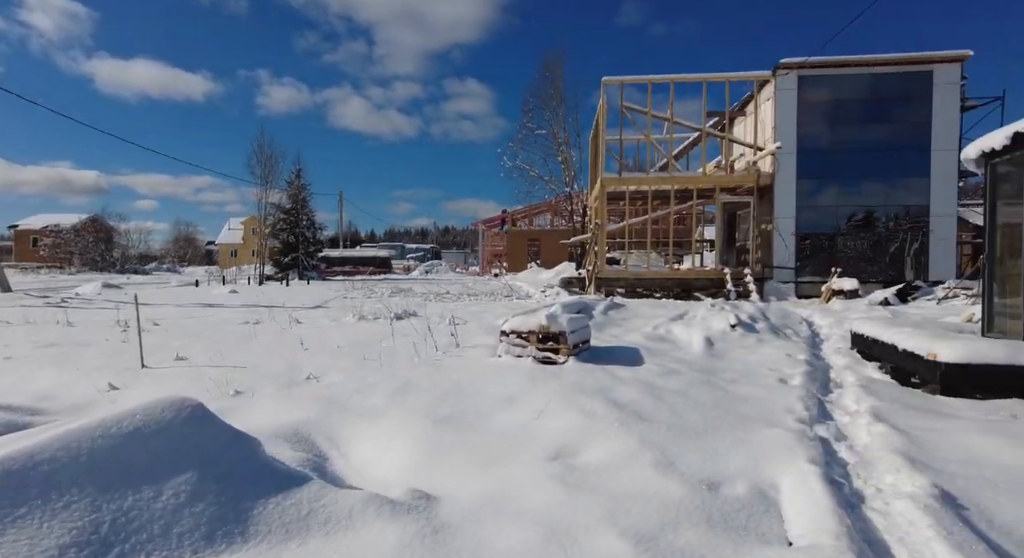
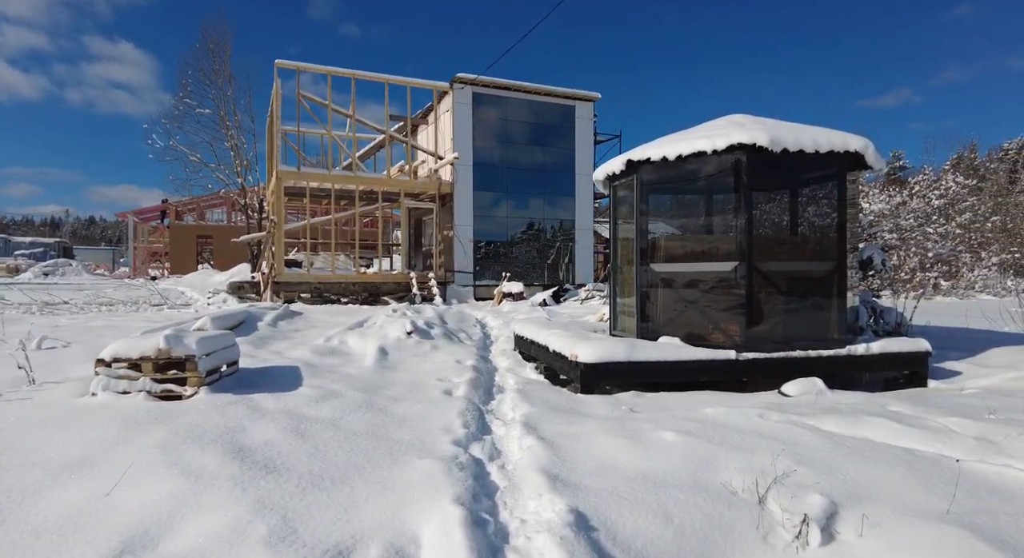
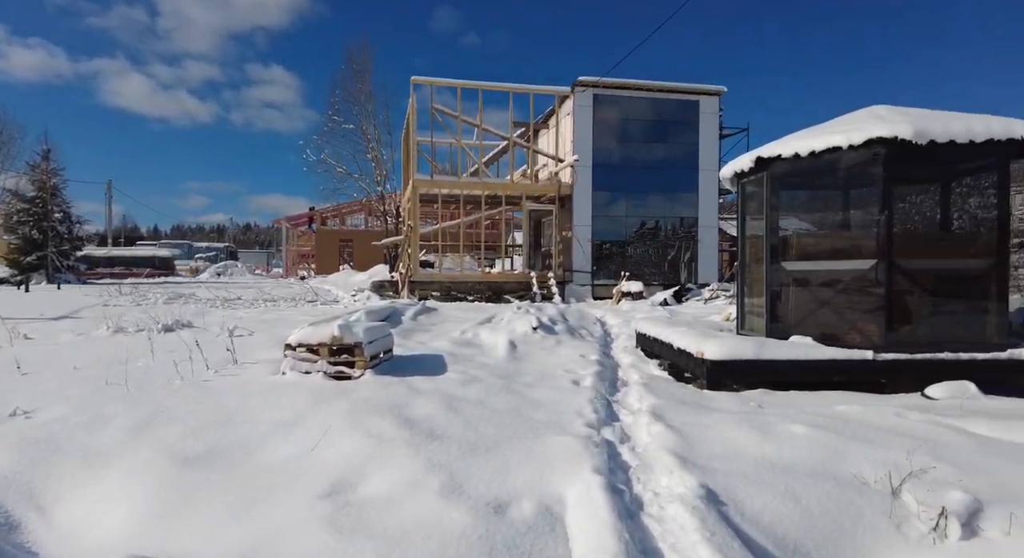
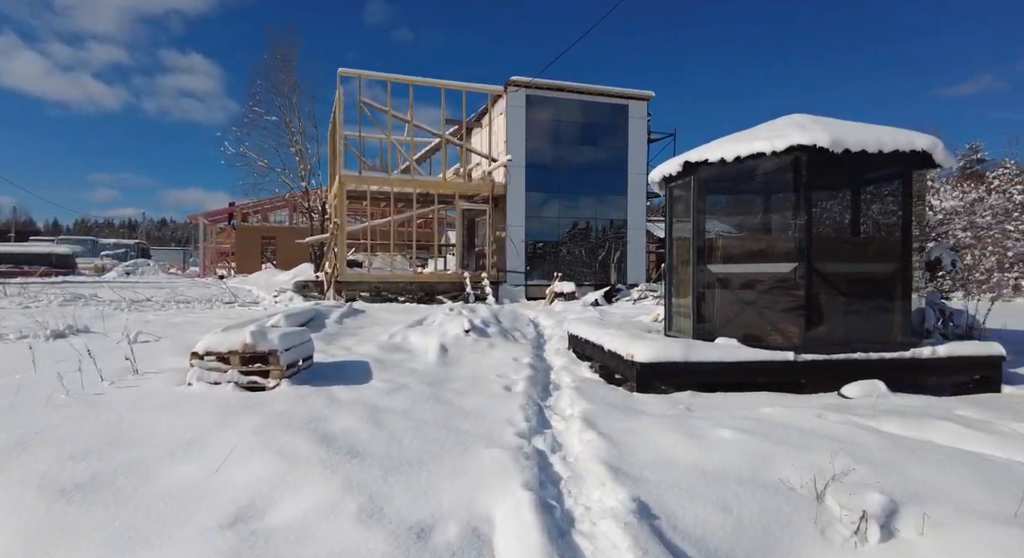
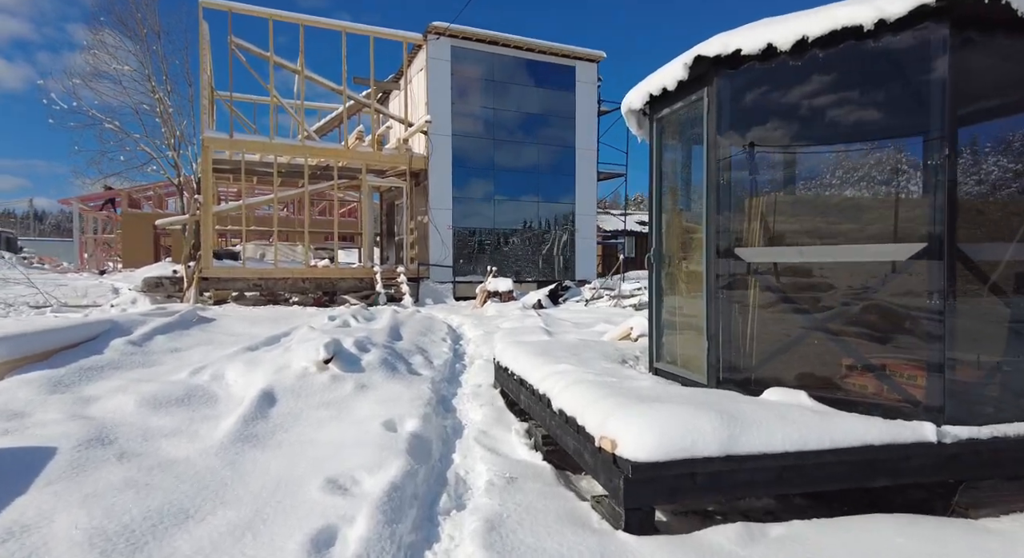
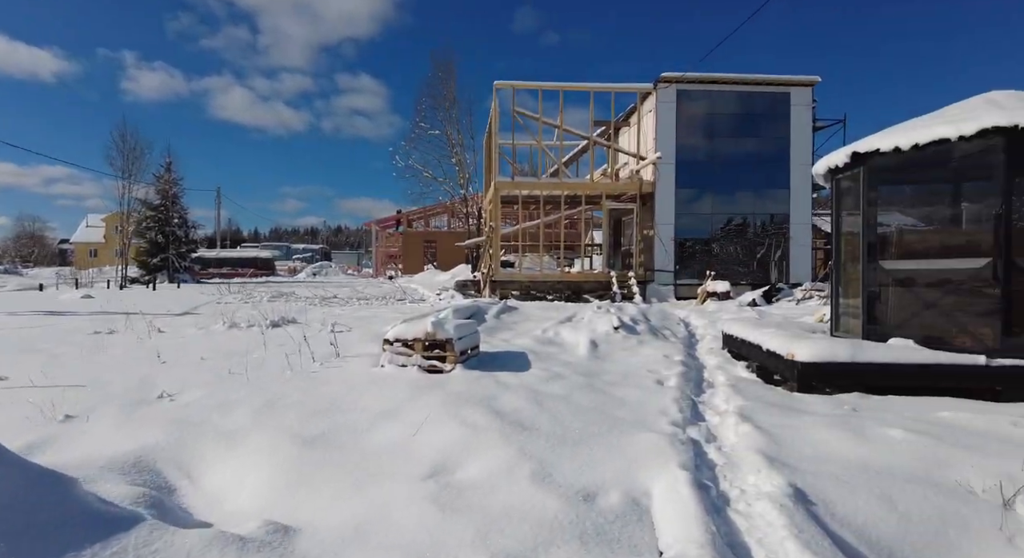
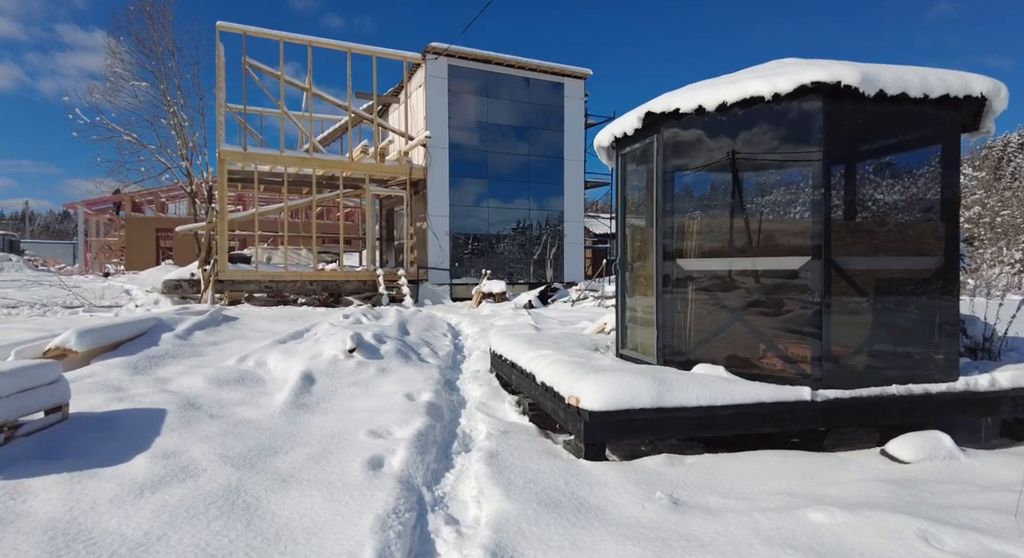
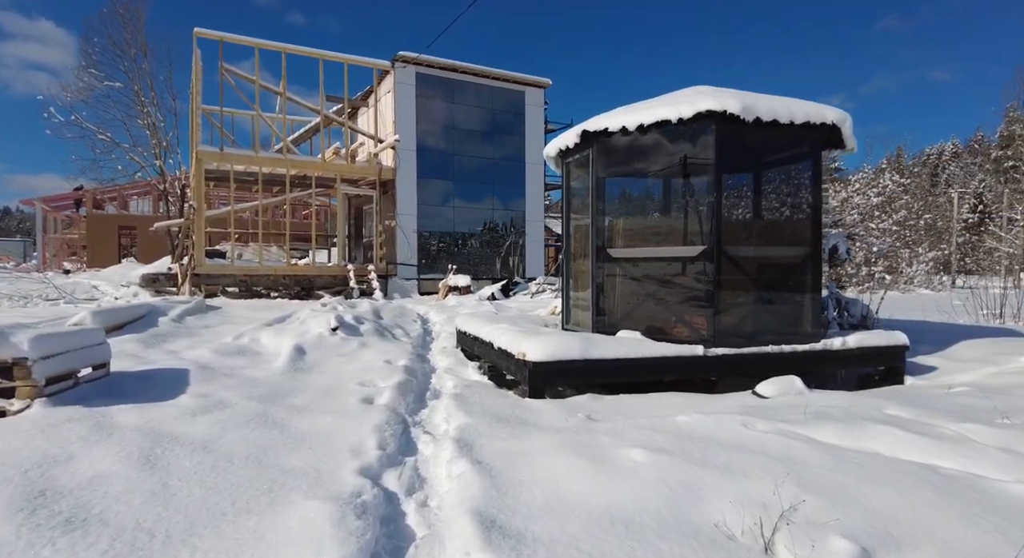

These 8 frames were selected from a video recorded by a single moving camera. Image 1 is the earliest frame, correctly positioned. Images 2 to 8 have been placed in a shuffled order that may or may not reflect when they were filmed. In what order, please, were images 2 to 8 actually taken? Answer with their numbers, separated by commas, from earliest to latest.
6, 3, 4, 2, 8, 7, 5
